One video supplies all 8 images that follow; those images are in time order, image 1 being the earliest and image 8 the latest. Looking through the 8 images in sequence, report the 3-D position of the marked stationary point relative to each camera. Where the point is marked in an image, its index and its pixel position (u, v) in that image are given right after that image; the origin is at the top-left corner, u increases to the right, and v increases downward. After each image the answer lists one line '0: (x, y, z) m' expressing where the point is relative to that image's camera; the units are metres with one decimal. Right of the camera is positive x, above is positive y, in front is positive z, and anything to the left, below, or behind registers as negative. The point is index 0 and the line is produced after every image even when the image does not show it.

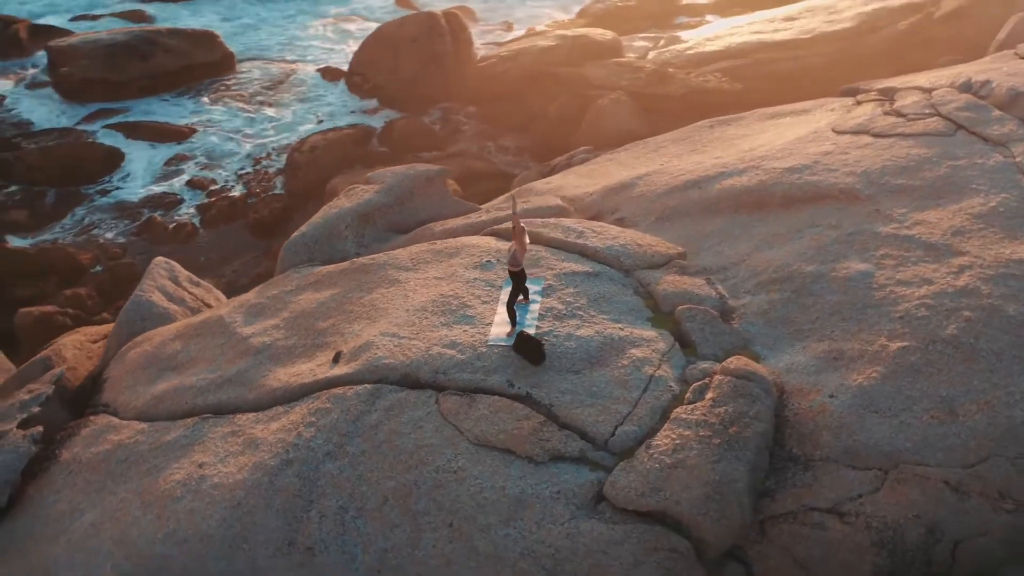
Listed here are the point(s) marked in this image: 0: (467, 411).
0: (-0.2, -0.5, +4.5) m
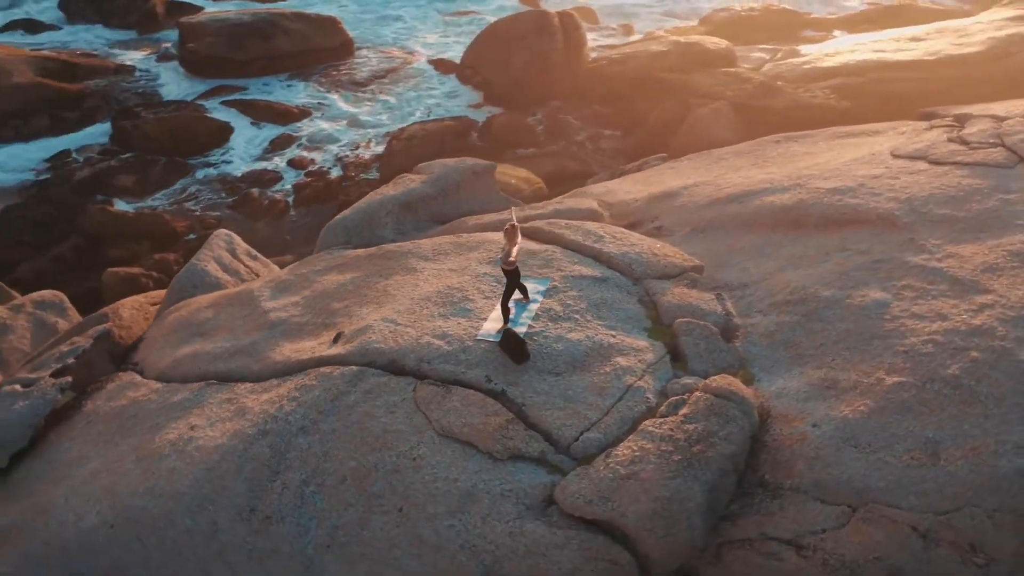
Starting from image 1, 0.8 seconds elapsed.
0: (-0.3, -0.5, +4.5) m
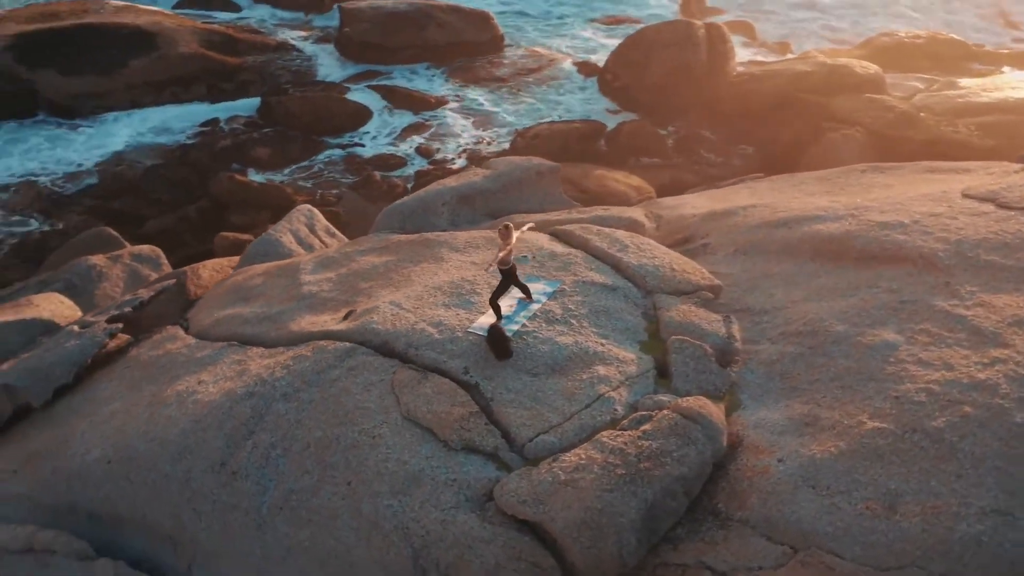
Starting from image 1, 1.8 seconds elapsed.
0: (-0.4, -0.4, +4.6) m
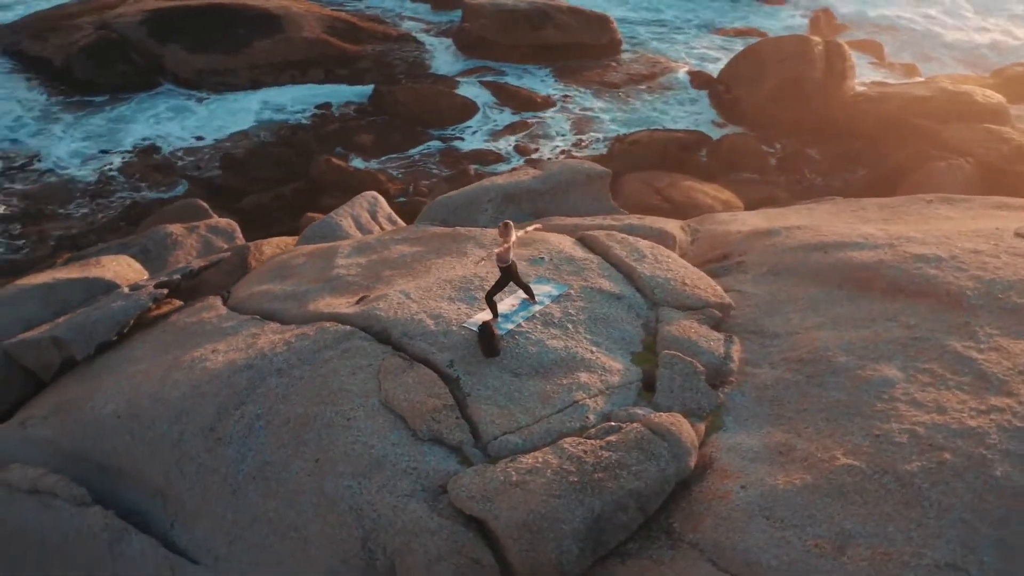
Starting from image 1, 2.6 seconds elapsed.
0: (-0.5, -0.4, +4.7) m
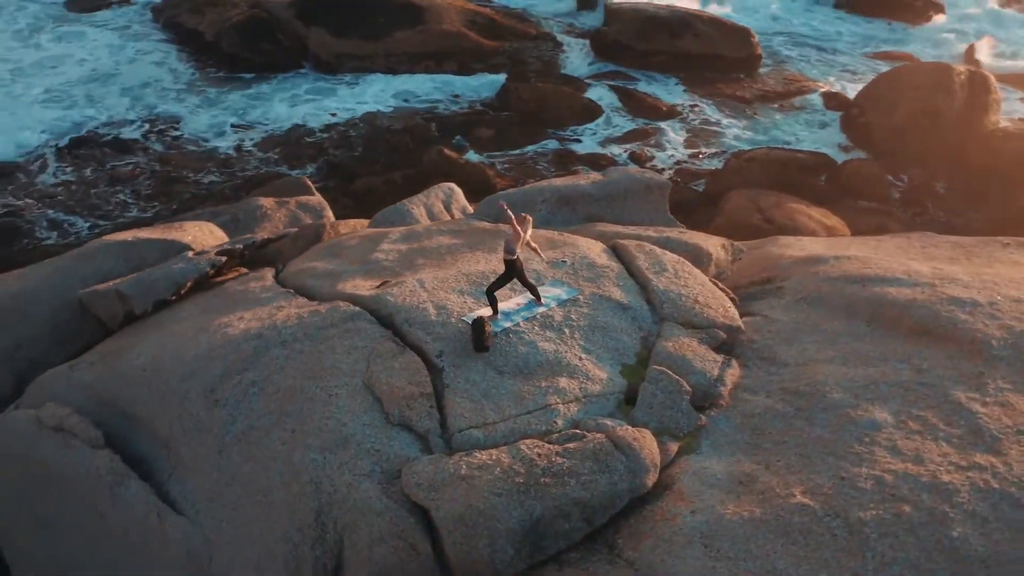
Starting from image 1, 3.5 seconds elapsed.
0: (-0.5, -0.3, +4.8) m
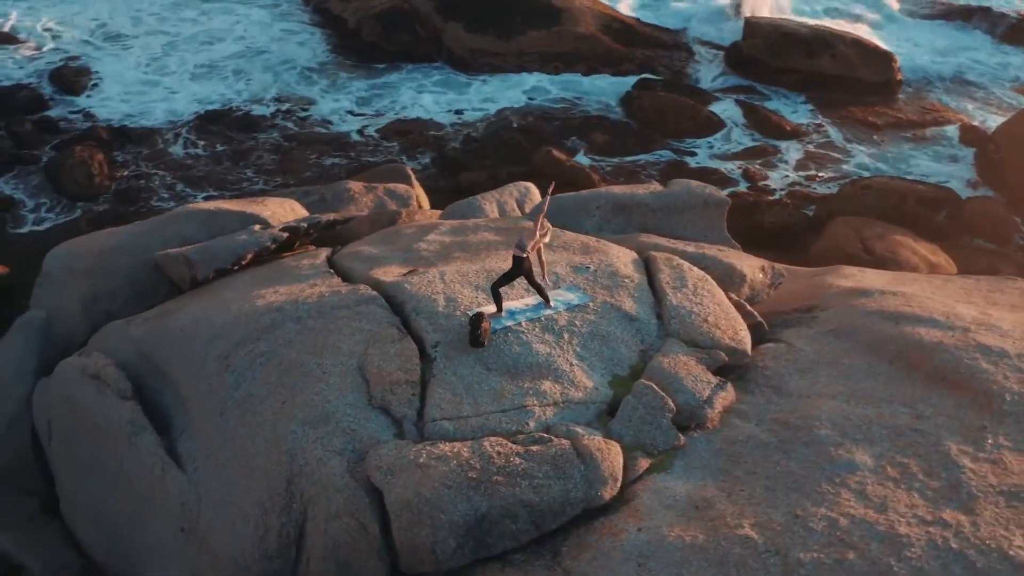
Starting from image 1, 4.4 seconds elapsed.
0: (-0.6, -0.2, +4.9) m
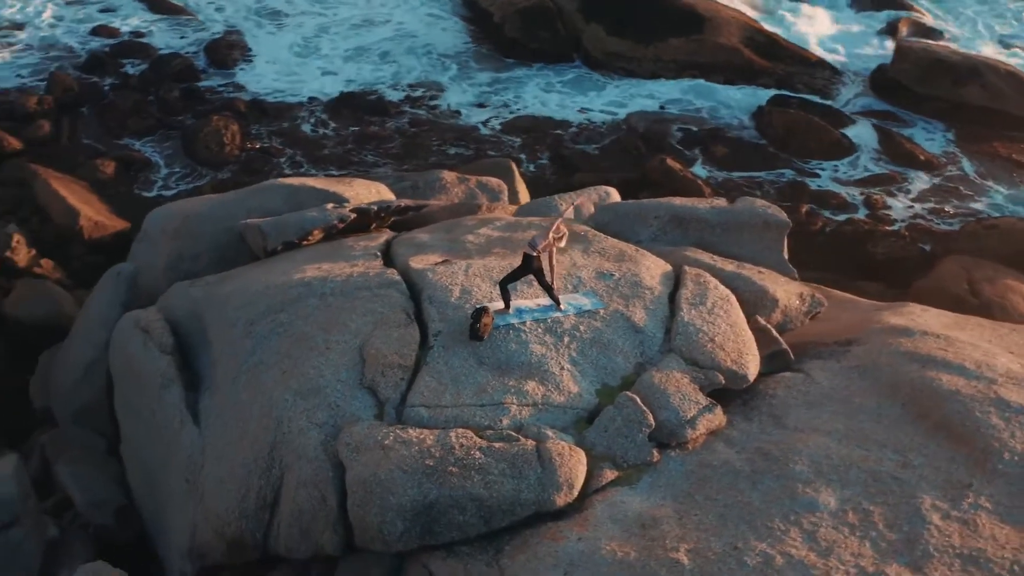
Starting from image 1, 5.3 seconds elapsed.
0: (-0.5, -0.2, +5.0) m
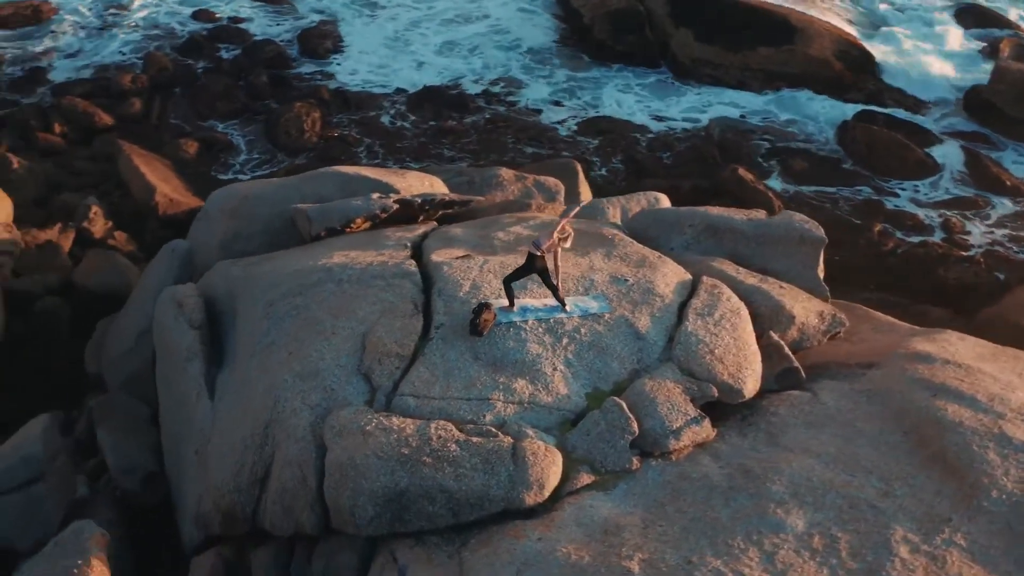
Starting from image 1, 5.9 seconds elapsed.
0: (-0.5, -0.1, +5.1) m
